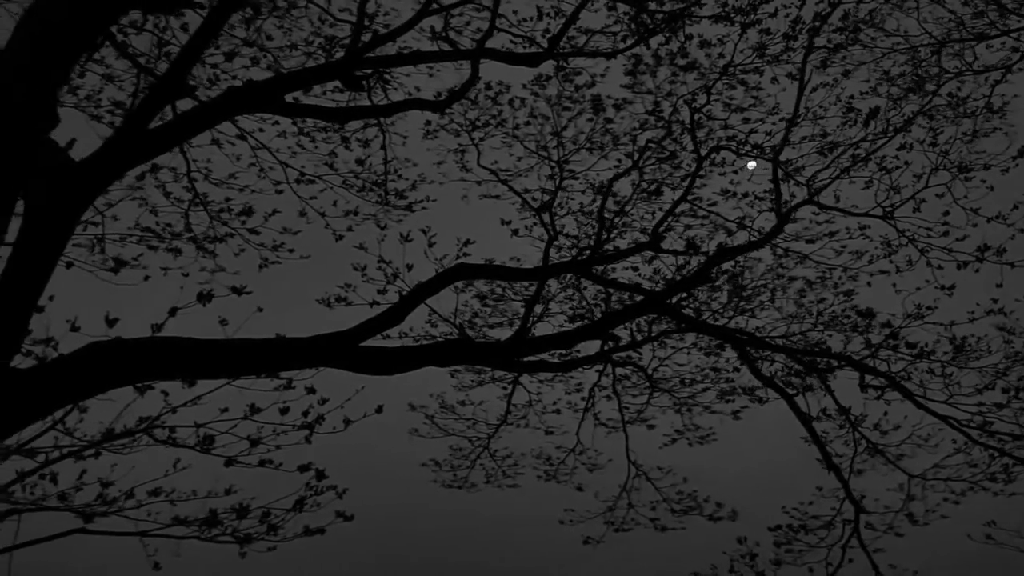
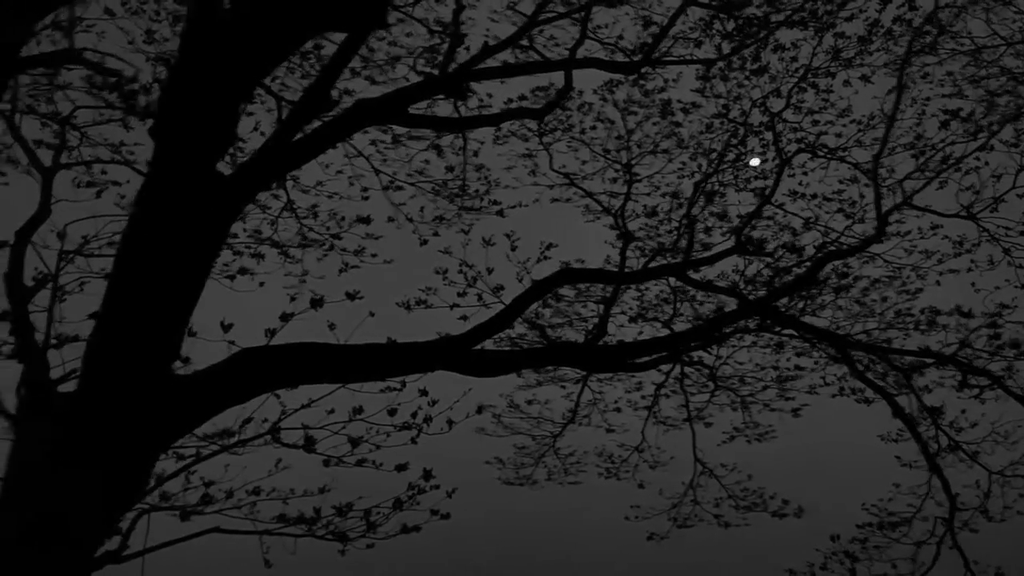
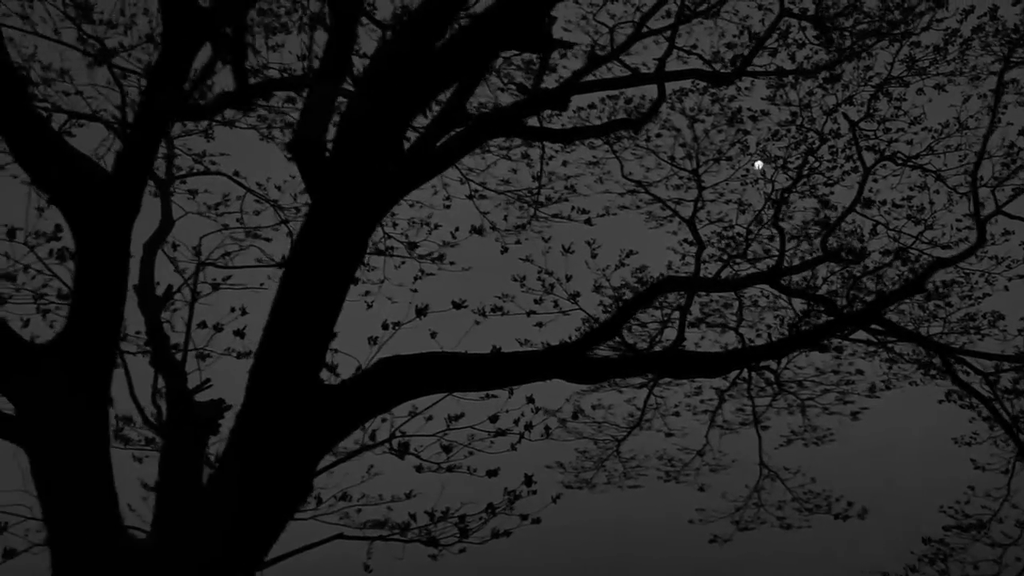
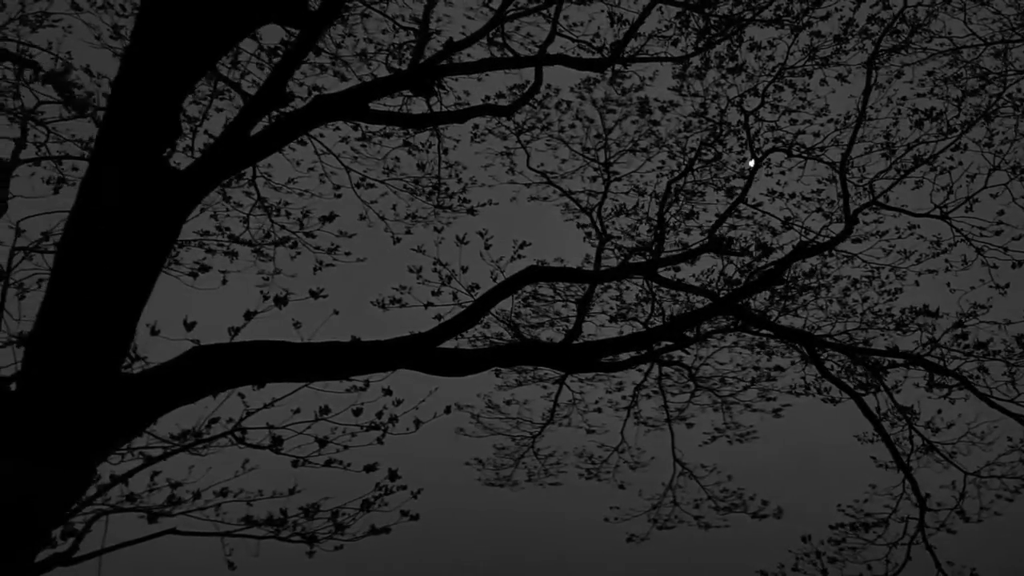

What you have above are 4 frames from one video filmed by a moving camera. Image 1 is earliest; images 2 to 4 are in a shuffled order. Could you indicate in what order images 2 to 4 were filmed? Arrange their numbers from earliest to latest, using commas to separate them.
4, 2, 3
